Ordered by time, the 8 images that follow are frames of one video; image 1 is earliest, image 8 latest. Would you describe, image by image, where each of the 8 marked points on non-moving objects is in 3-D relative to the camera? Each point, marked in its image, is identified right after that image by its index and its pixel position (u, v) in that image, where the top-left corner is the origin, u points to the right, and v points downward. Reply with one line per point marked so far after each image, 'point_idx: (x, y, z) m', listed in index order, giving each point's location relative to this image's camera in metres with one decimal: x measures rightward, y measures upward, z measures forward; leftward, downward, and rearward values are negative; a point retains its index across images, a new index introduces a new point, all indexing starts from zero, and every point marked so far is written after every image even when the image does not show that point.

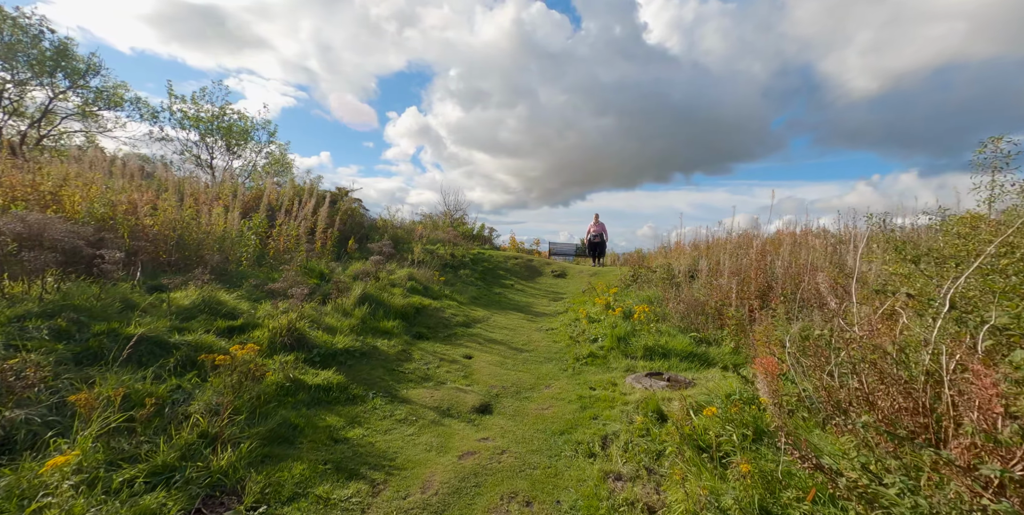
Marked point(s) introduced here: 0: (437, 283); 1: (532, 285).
0: (-1.6, -0.6, +11.0) m
1: (+0.6, -0.9, +15.6) m
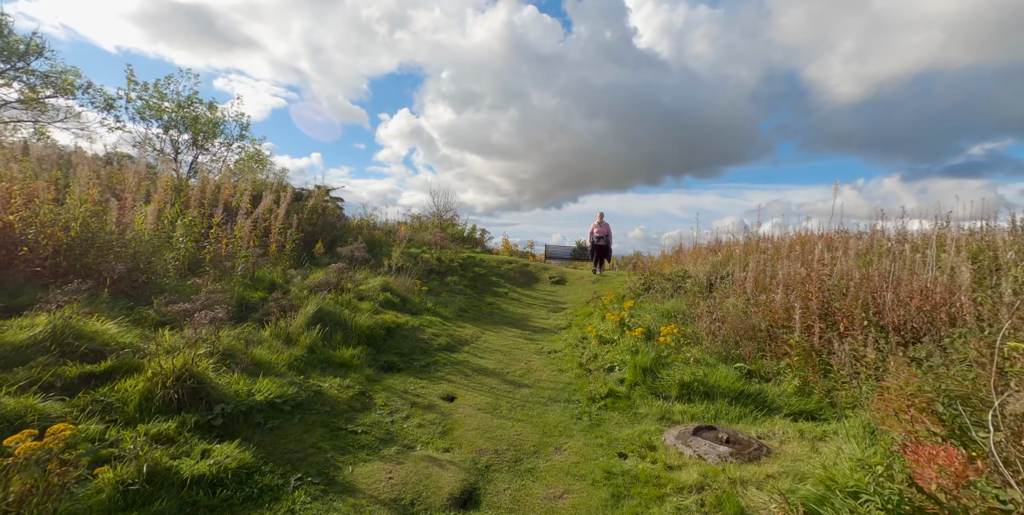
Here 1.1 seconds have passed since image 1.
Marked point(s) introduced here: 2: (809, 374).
0: (-1.7, -0.7, +9.4) m
1: (+0.4, -1.0, +14.0) m
2: (+2.8, -1.1, +4.9) m
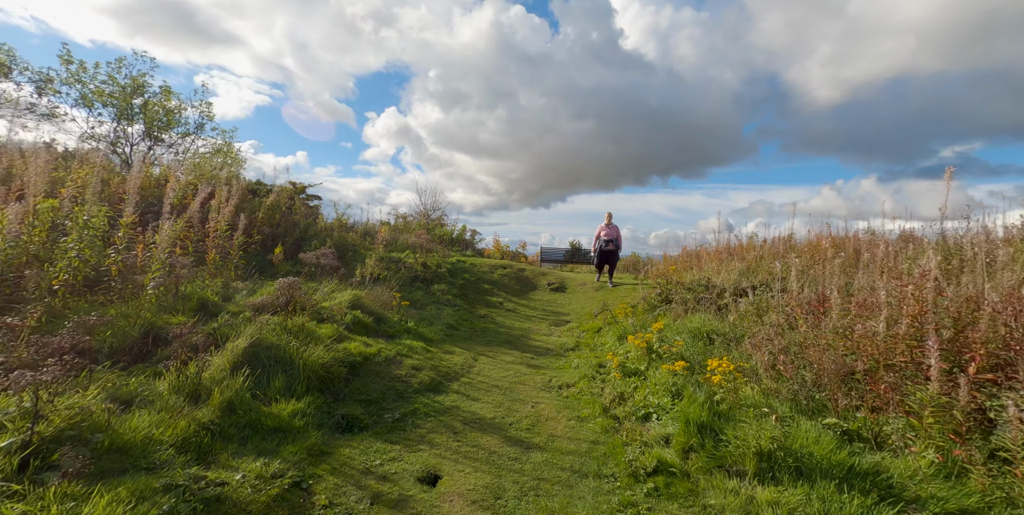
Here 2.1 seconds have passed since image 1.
0: (-1.7, -0.8, +7.8) m
1: (+0.3, -1.1, +12.4) m
2: (+2.8, -1.2, +3.4) m
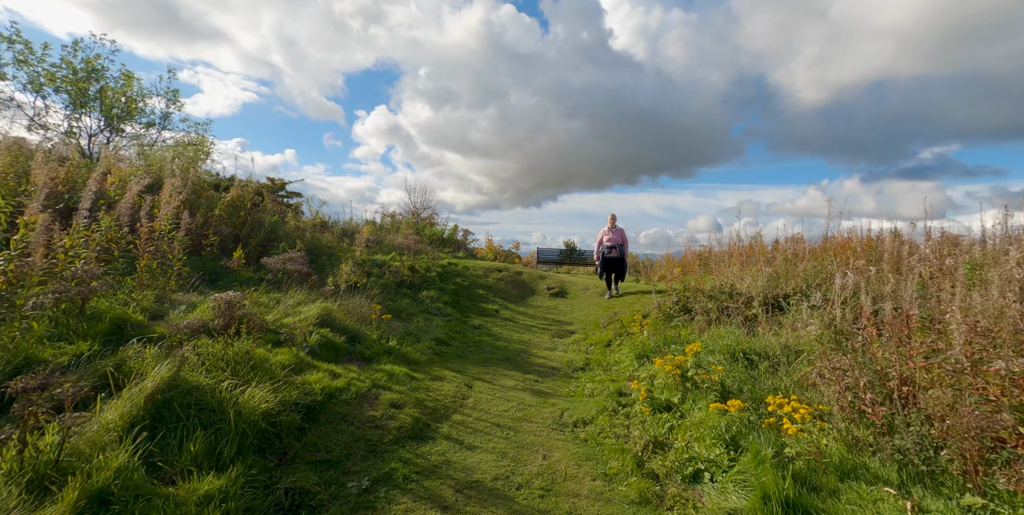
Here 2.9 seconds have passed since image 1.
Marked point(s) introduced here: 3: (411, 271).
0: (-1.7, -0.9, +6.6) m
1: (+0.2, -1.2, +11.3) m
2: (+2.9, -1.3, +2.3) m
3: (-2.2, -0.3, +11.3) m
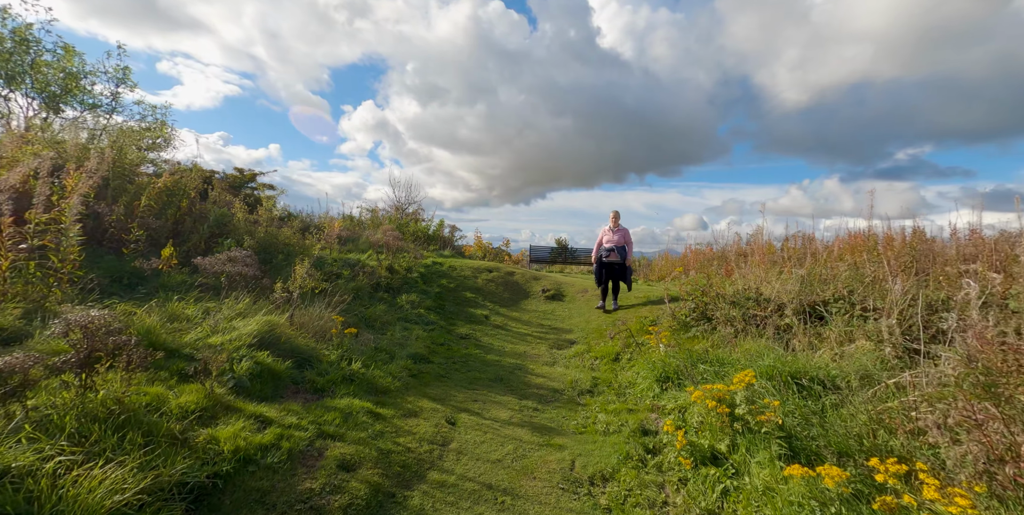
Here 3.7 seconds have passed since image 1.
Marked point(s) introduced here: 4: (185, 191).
0: (-1.7, -0.9, +5.3) m
1: (+0.1, -1.2, +10.0) m
2: (+2.9, -1.3, +1.1) m
3: (-2.3, -0.3, +10.0) m
4: (-4.2, +0.8, +6.7) m
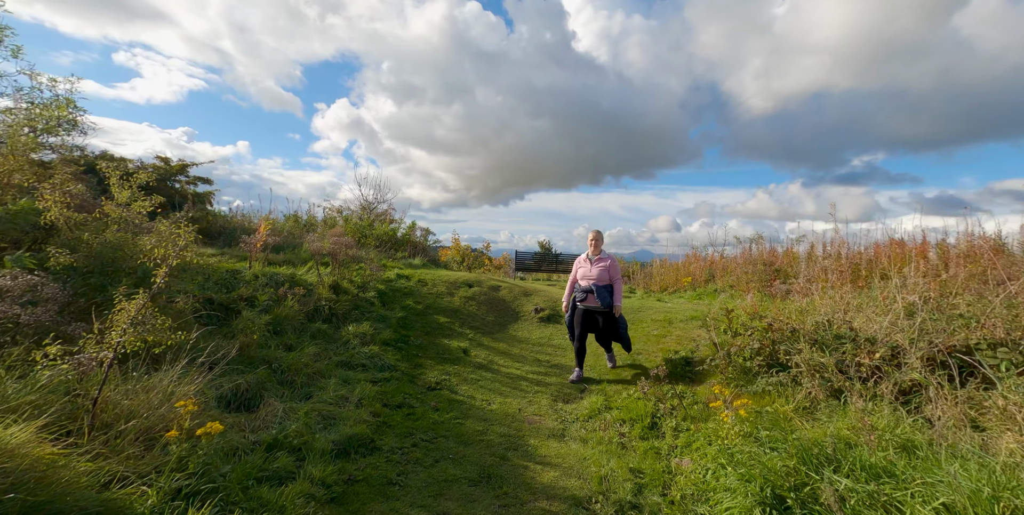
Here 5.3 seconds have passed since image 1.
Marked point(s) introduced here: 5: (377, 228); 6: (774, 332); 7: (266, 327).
0: (-1.7, -1.1, +2.8) m
1: (-0.1, -1.4, +7.6) m
2: (+3.1, -1.5, -1.2) m
3: (-2.5, -0.5, +7.4) m
4: (-4.2, +0.6, +4.0) m
5: (-3.4, +0.7, +13.0) m
6: (+2.8, -0.8, +5.6) m
7: (-2.5, -0.6, +5.3) m
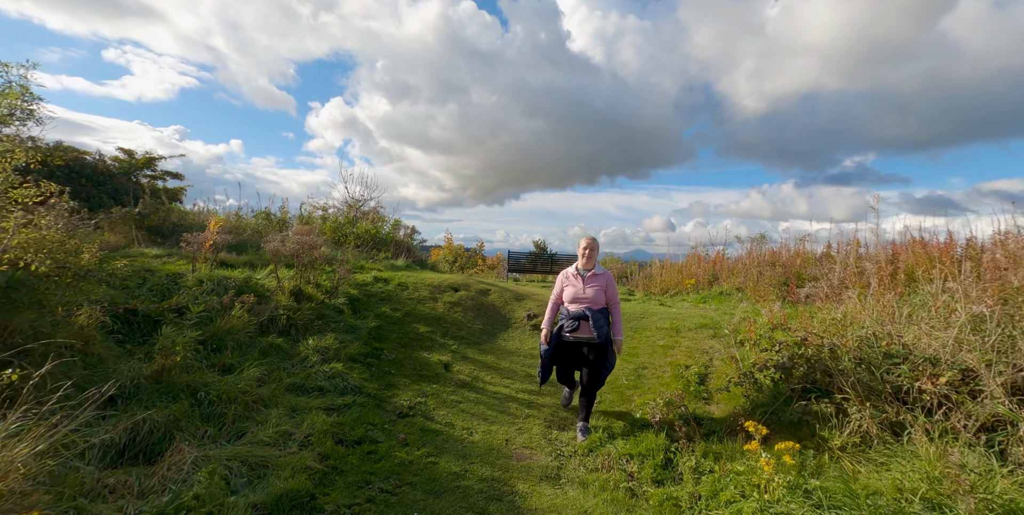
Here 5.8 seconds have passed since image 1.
0: (-1.8, -1.1, +1.9) m
1: (-0.3, -1.4, +6.7) m
2: (+3.0, -1.5, -2.1) m
3: (-2.7, -0.5, +6.5) m
4: (-4.3, +0.6, +3.1) m
5: (-3.6, +0.7, +12.1) m
6: (+2.7, -0.8, +4.7) m
7: (-2.7, -0.6, +4.3) m
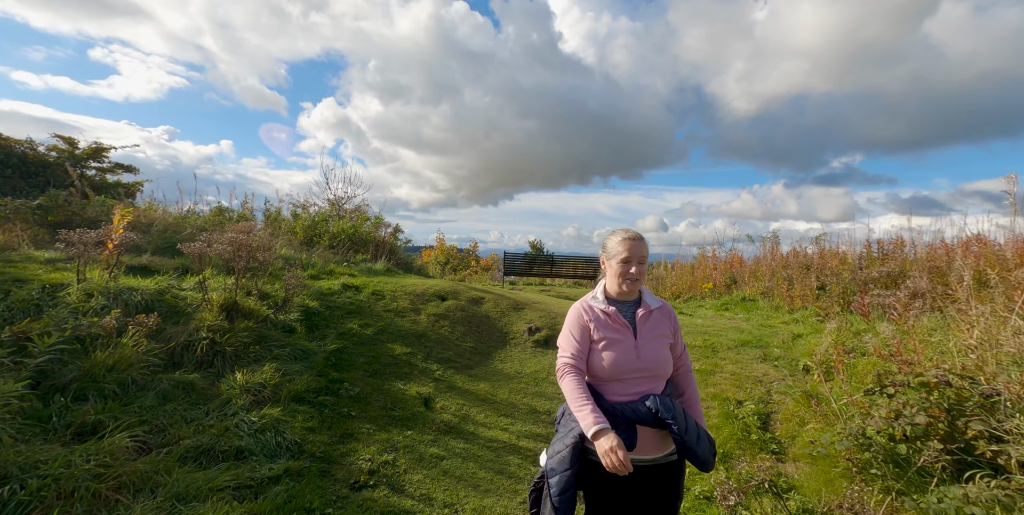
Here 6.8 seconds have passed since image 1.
0: (-1.8, -1.1, +0.3) m
1: (-0.3, -1.4, +5.1) m
2: (+3.1, -1.5, -3.6) m
3: (-2.7, -0.5, +4.9) m
4: (-4.3, +0.6, +1.5) m
5: (-3.6, +0.7, +10.5) m
6: (+2.7, -0.8, +3.2) m
7: (-2.6, -0.7, +2.8) m
